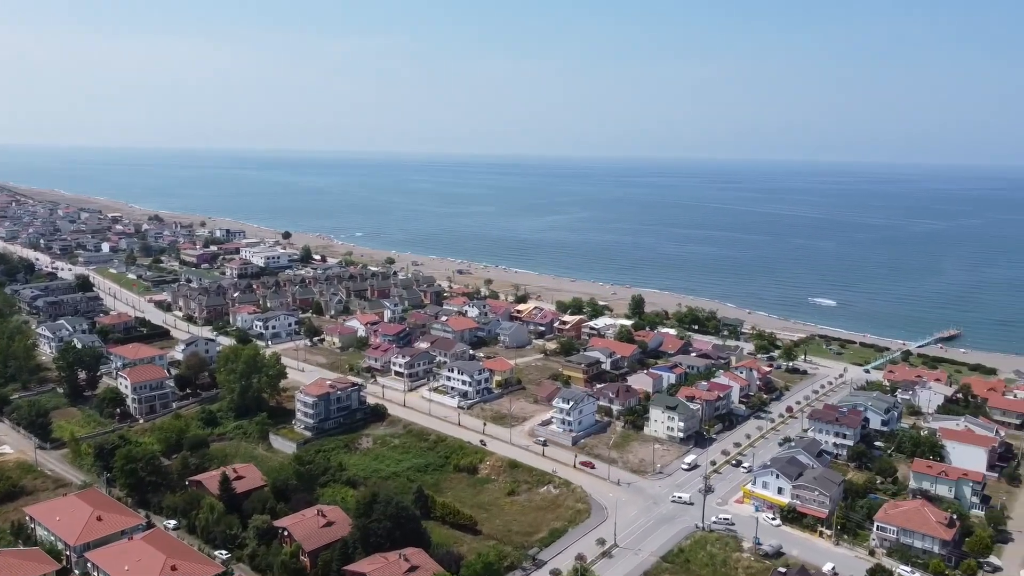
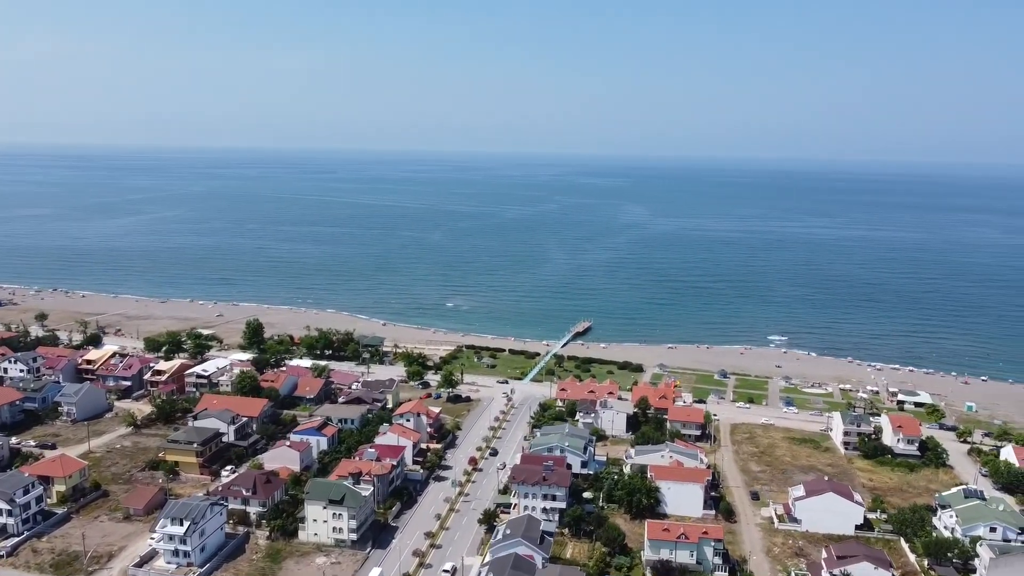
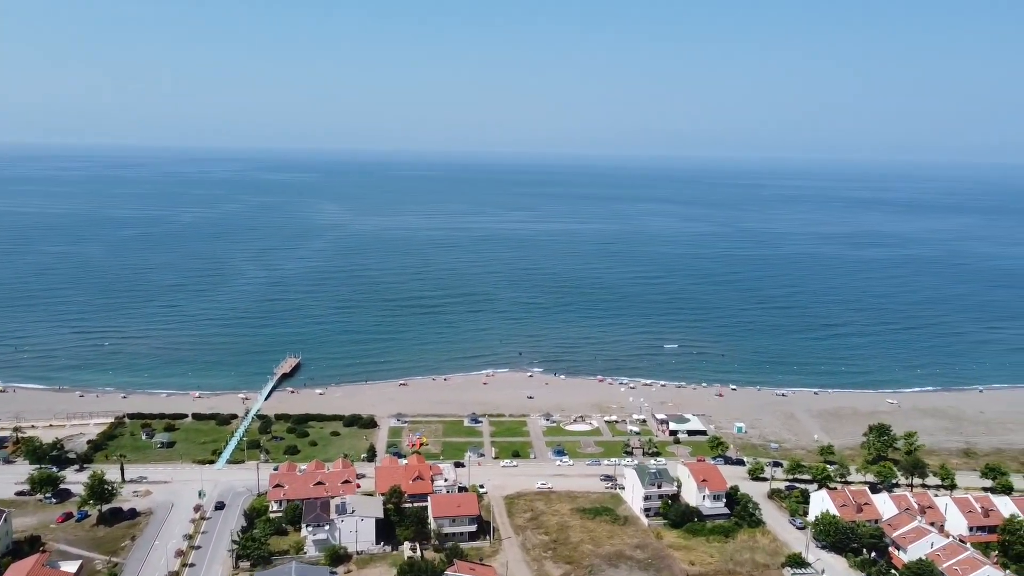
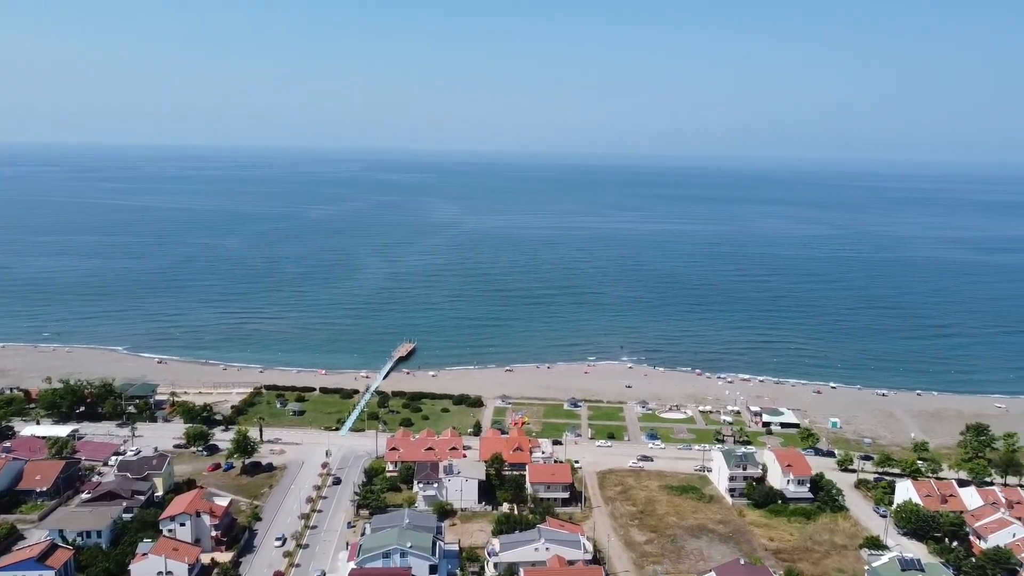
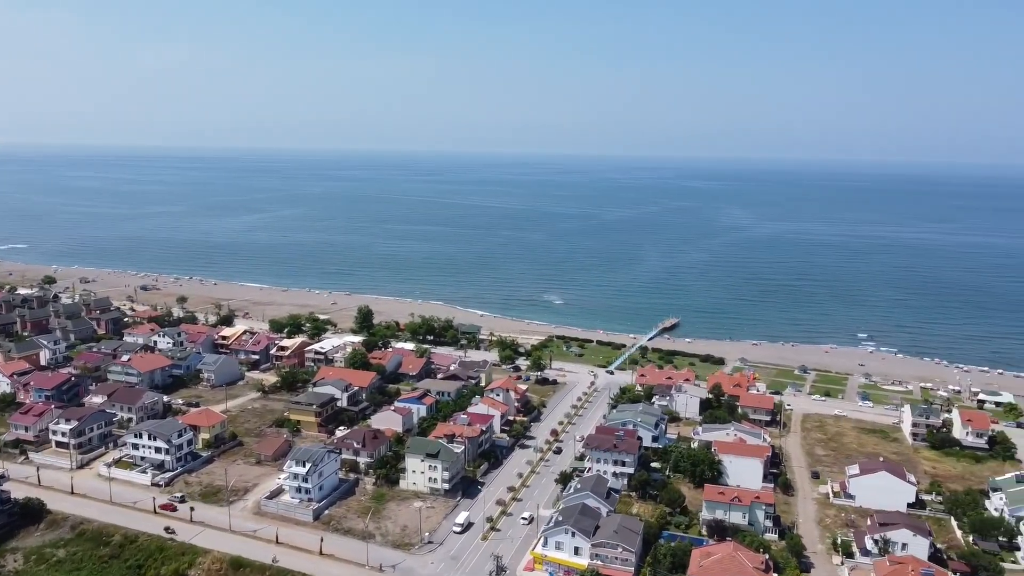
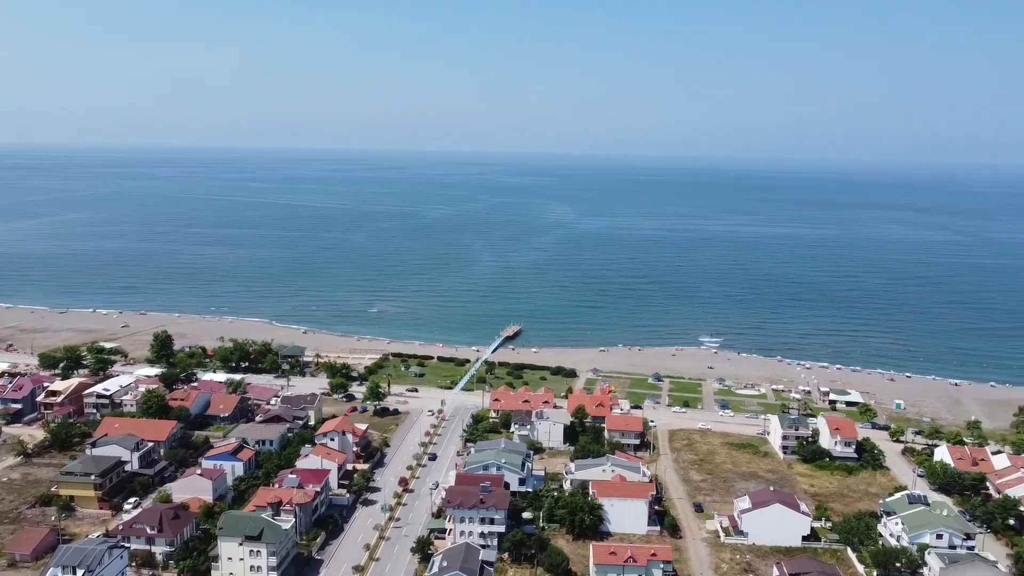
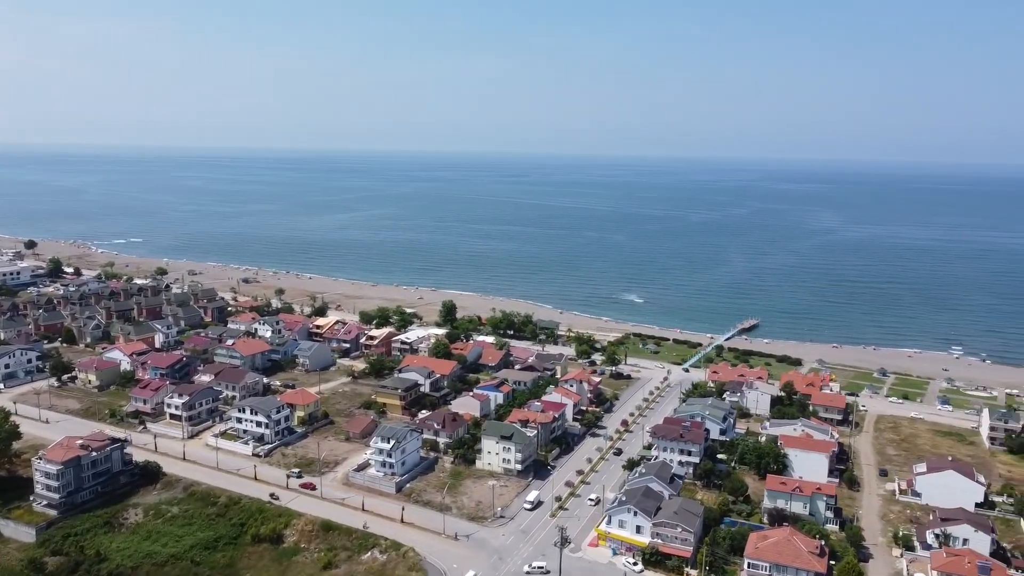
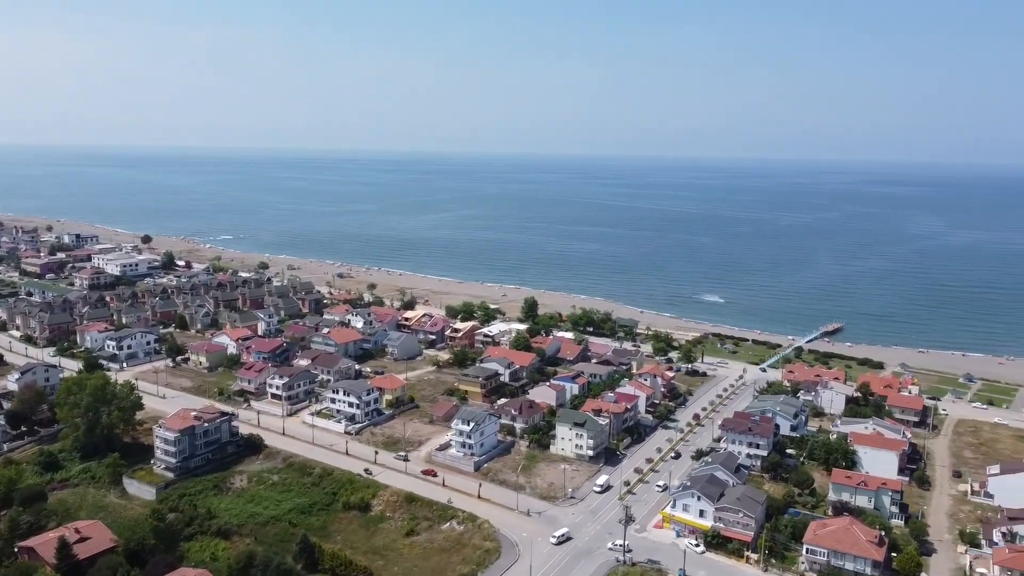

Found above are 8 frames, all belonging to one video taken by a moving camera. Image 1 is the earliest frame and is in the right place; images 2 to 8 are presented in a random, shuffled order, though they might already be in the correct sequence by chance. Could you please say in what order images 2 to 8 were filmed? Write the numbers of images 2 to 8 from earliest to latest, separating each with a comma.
8, 7, 5, 2, 6, 4, 3
